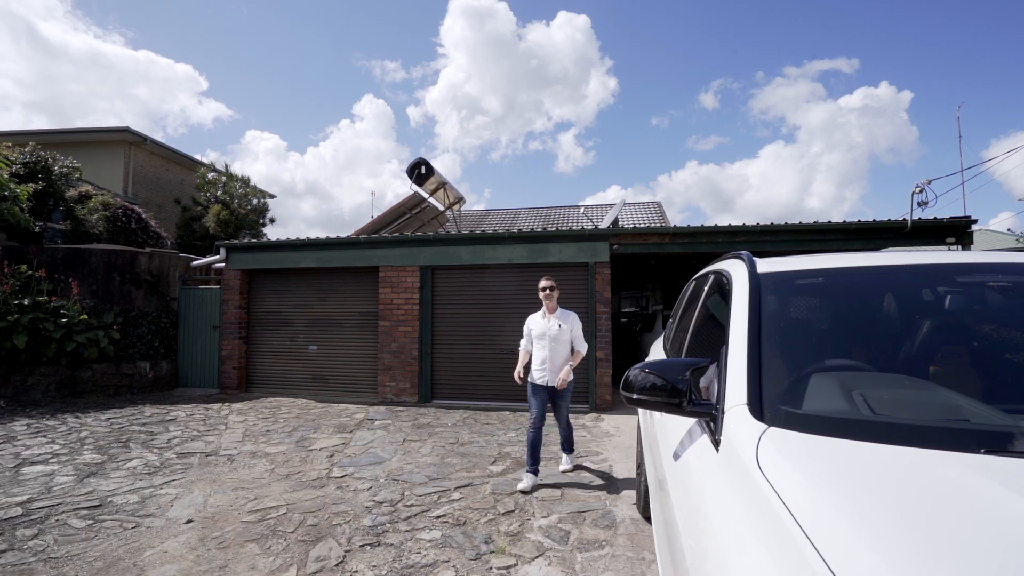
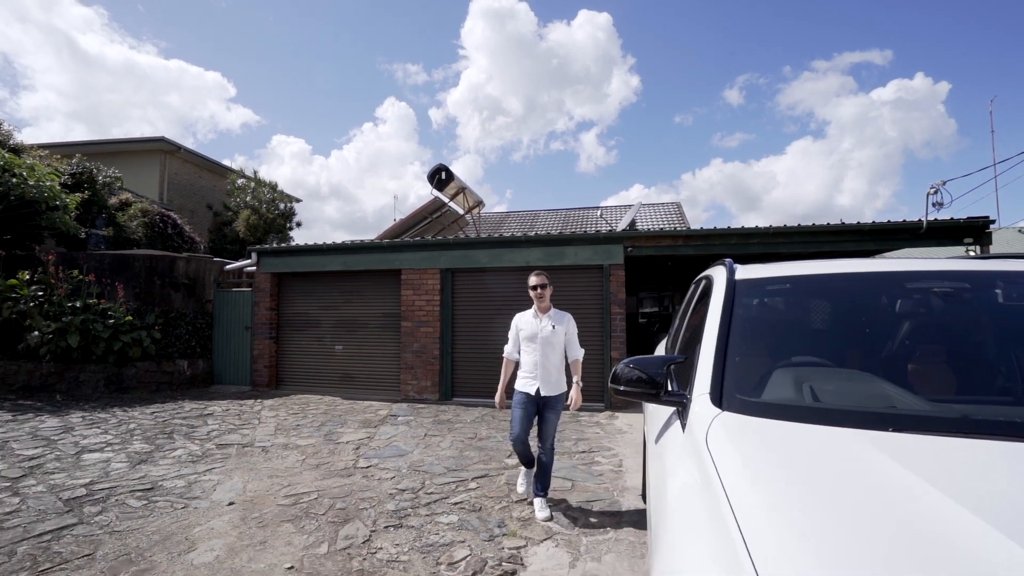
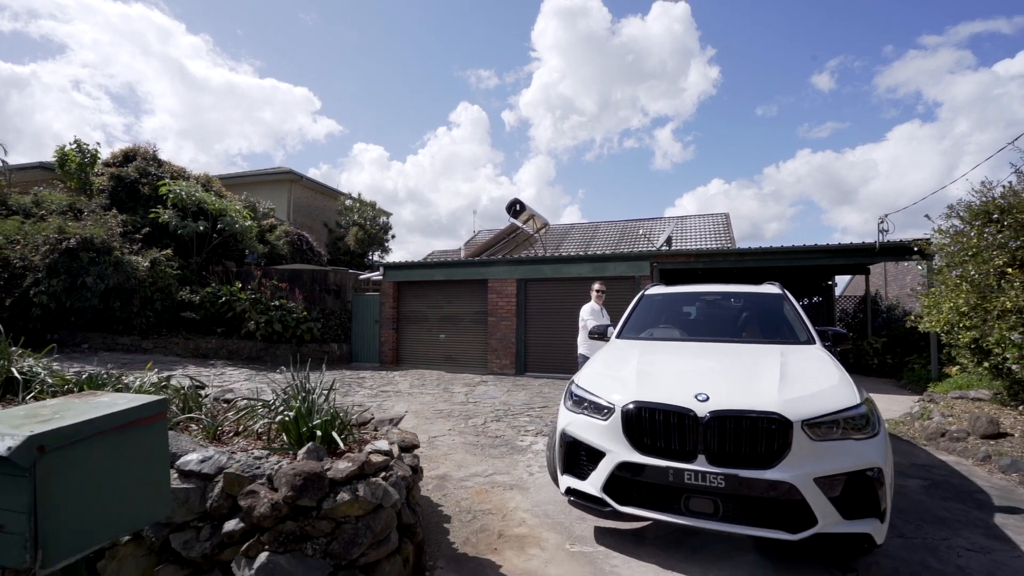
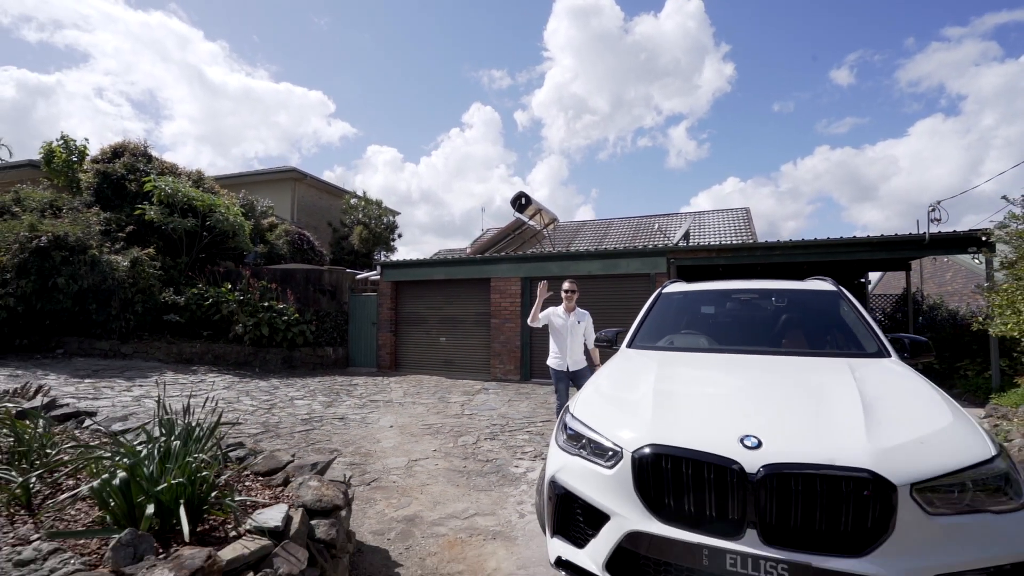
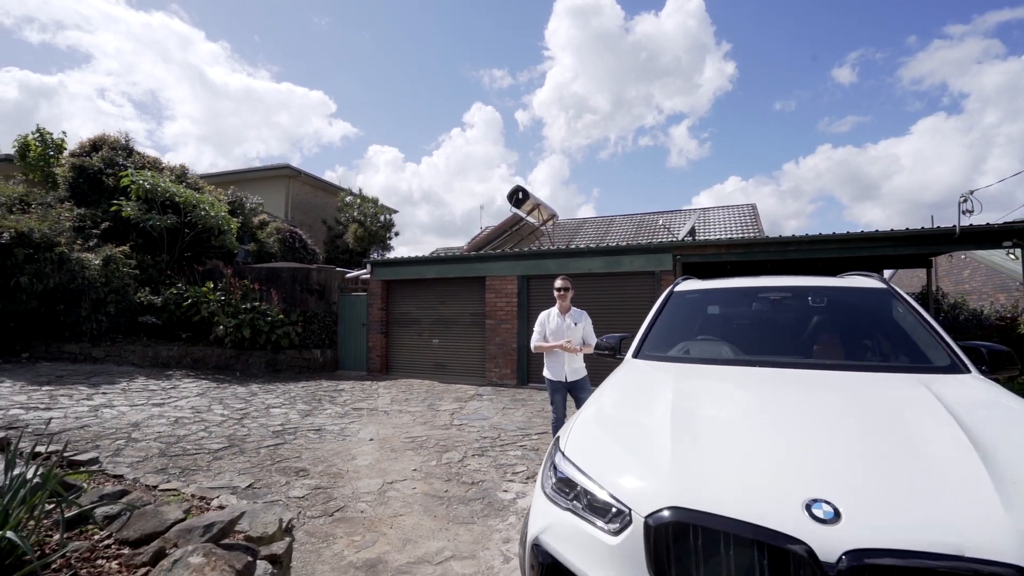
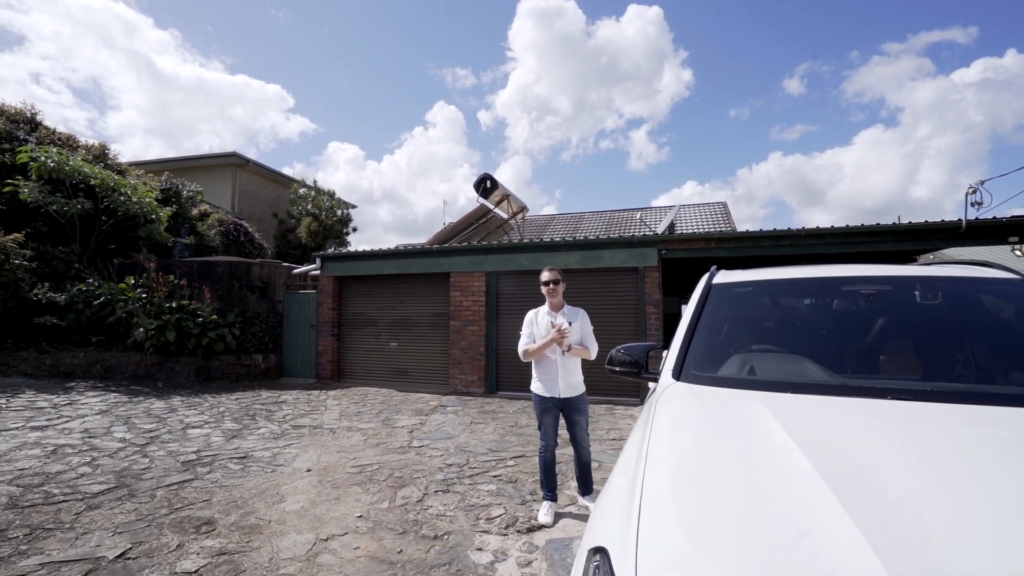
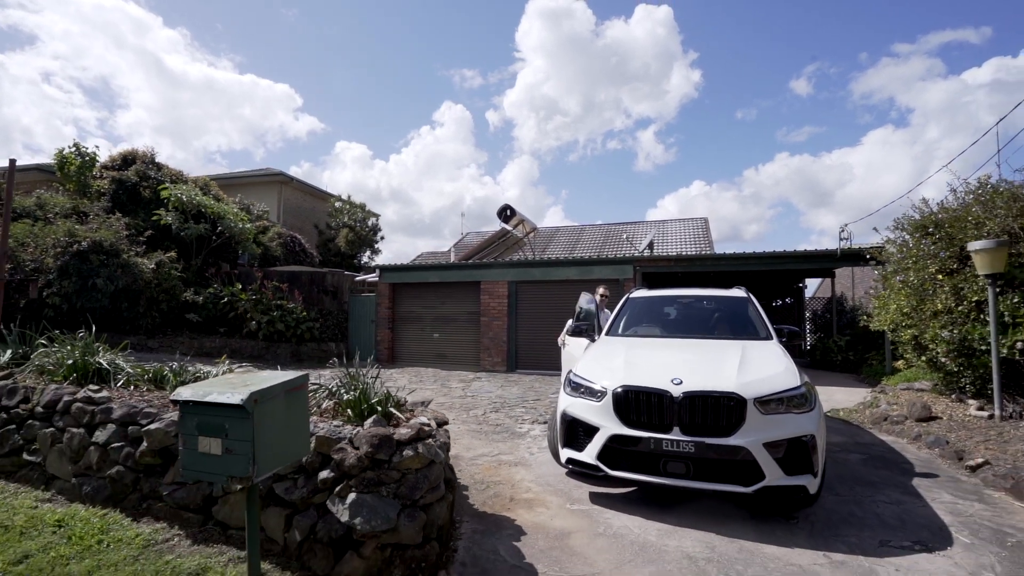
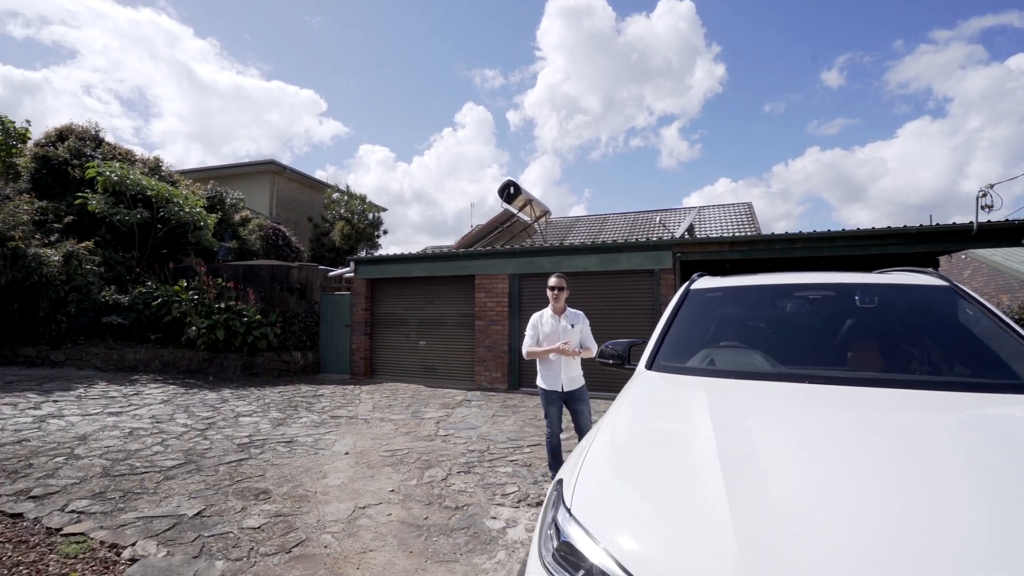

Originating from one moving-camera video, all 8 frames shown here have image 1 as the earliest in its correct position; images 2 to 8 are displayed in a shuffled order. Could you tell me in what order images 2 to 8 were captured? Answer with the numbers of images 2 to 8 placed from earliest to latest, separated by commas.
2, 6, 8, 5, 4, 3, 7
